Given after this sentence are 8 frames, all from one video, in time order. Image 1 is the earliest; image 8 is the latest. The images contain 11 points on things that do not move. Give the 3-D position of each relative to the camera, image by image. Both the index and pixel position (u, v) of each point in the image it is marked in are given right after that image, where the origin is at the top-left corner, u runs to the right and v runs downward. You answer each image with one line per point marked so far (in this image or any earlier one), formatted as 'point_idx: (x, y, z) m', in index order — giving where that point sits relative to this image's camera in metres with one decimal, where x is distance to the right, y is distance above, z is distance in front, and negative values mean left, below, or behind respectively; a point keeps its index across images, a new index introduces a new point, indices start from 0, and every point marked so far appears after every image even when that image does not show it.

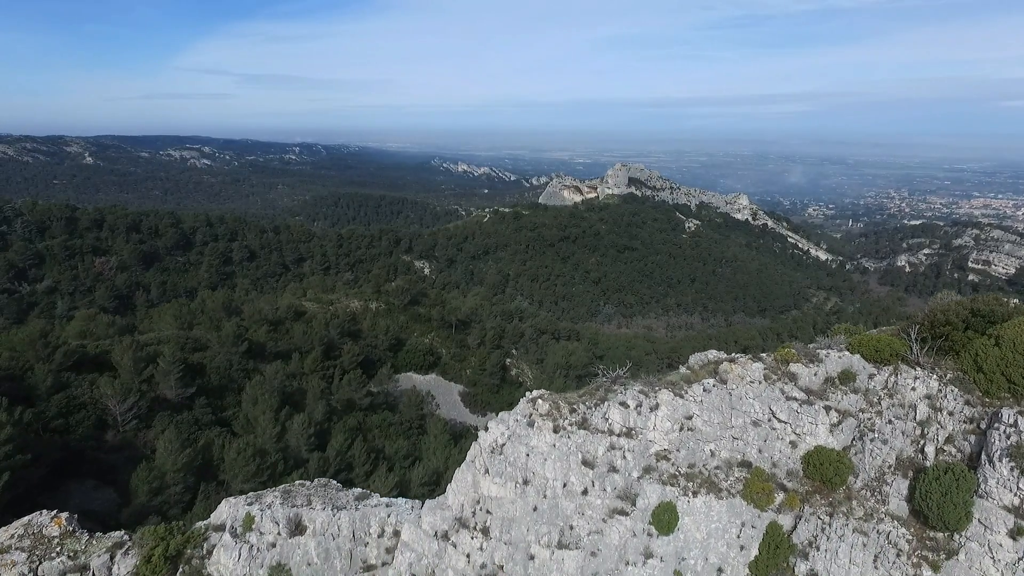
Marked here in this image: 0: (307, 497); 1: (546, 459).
0: (-6.6, -6.6, +19.6) m
1: (+1.0, -4.7, +16.9) m
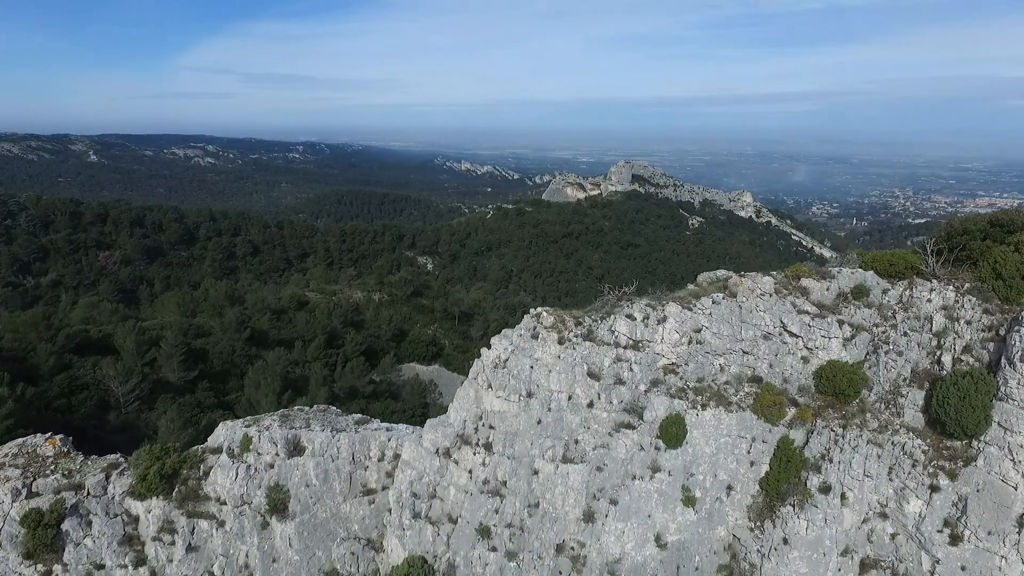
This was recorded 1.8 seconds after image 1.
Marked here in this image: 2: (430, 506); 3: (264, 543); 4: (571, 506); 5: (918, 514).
0: (-6.5, -4.1, +19.2) m
1: (+1.1, -2.2, +16.5) m
2: (-2.3, -6.2, +17.3) m
3: (-7.2, -7.5, +17.8) m
4: (+1.6, -5.9, +16.4) m
5: (+10.2, -5.7, +15.2) m
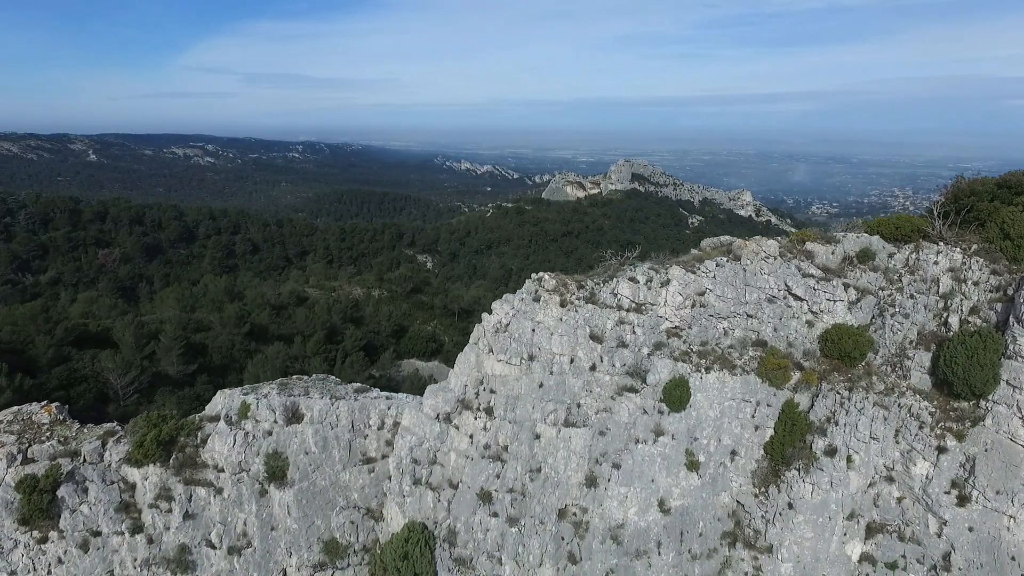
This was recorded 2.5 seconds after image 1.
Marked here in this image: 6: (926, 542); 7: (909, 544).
0: (-6.5, -3.1, +19.0) m
1: (+1.1, -1.2, +16.3) m
2: (-2.3, -5.1, +17.0) m
3: (-7.2, -6.4, +17.6) m
4: (+1.6, -4.8, +16.2) m
5: (+10.2, -4.7, +15.0) m
6: (+10.3, -6.3, +15.1) m
7: (+10.0, -6.5, +15.4) m
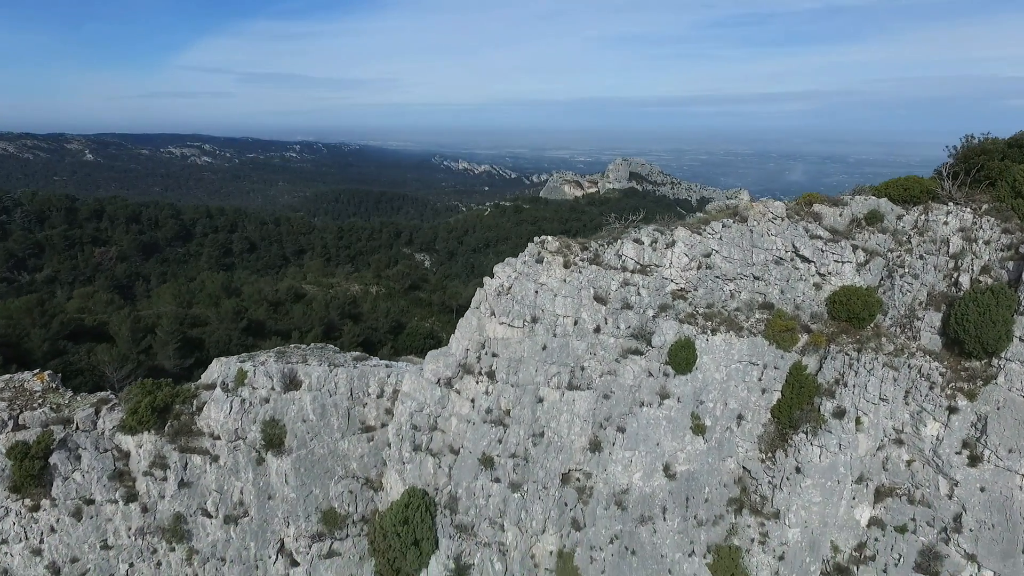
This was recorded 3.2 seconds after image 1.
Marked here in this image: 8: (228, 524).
0: (-6.4, -2.0, +18.6) m
1: (+1.2, -0.2, +16.0) m
2: (-2.2, -4.1, +16.7) m
3: (-7.1, -5.4, +17.2) m
4: (+1.7, -3.8, +15.9) m
5: (+10.3, -3.6, +14.7) m
6: (+10.3, -5.3, +14.8) m
7: (+10.1, -5.4, +15.1) m
8: (-8.0, -6.7, +17.1) m
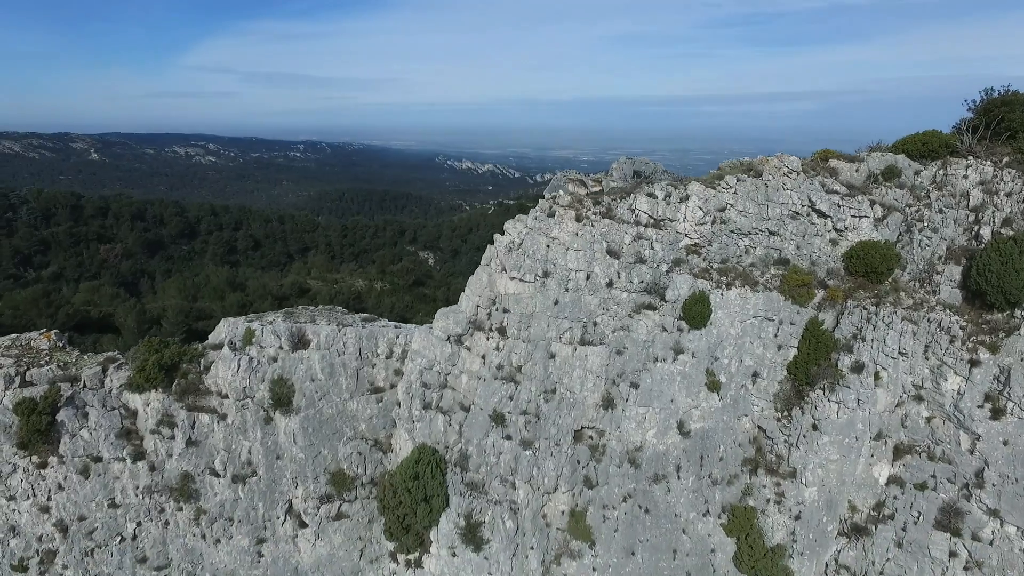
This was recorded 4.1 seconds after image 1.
0: (-6.1, -0.8, +18.4) m
1: (+1.5, +1.0, +15.7) m
2: (-1.9, -2.9, +16.5) m
3: (-6.8, -4.2, +17.0) m
4: (+2.0, -2.6, +15.7) m
5: (+10.6, -2.5, +14.4) m
6: (+10.6, -4.1, +14.5) m
7: (+10.4, -4.3, +14.8) m
8: (-7.7, -5.5, +16.9) m
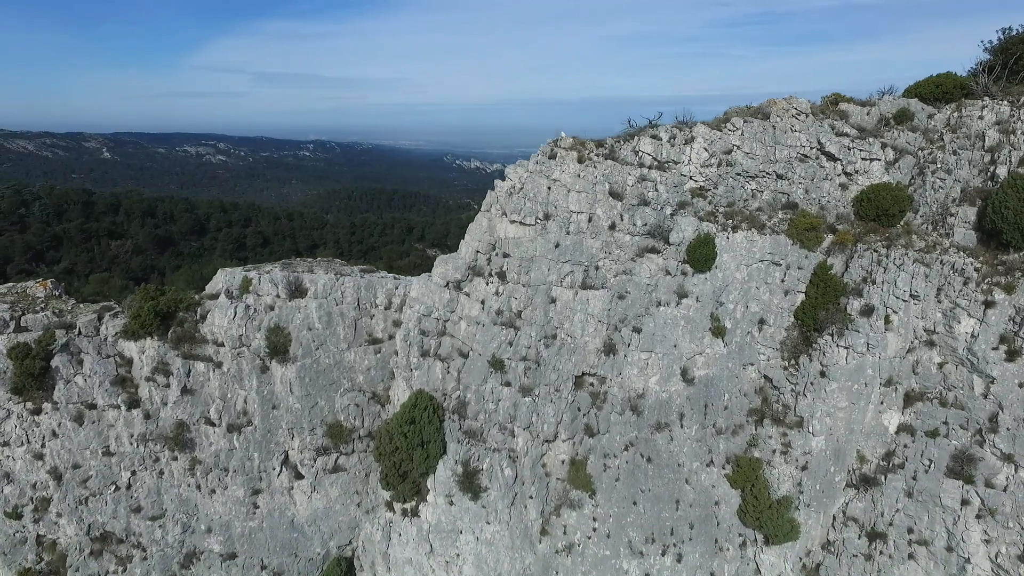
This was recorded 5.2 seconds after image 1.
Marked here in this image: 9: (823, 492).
0: (-6.1, +0.6, +18.2) m
1: (+1.5, +2.4, +15.3) m
2: (-1.9, -1.5, +16.2) m
3: (-6.8, -2.8, +16.8) m
4: (+2.0, -1.2, +15.3) m
5: (+10.5, -1.1, +14.0) m
6: (+10.6, -2.7, +14.0) m
7: (+10.3, -2.9, +14.3) m
8: (-7.7, -4.0, +16.7) m
9: (+7.8, -5.1, +15.2) m
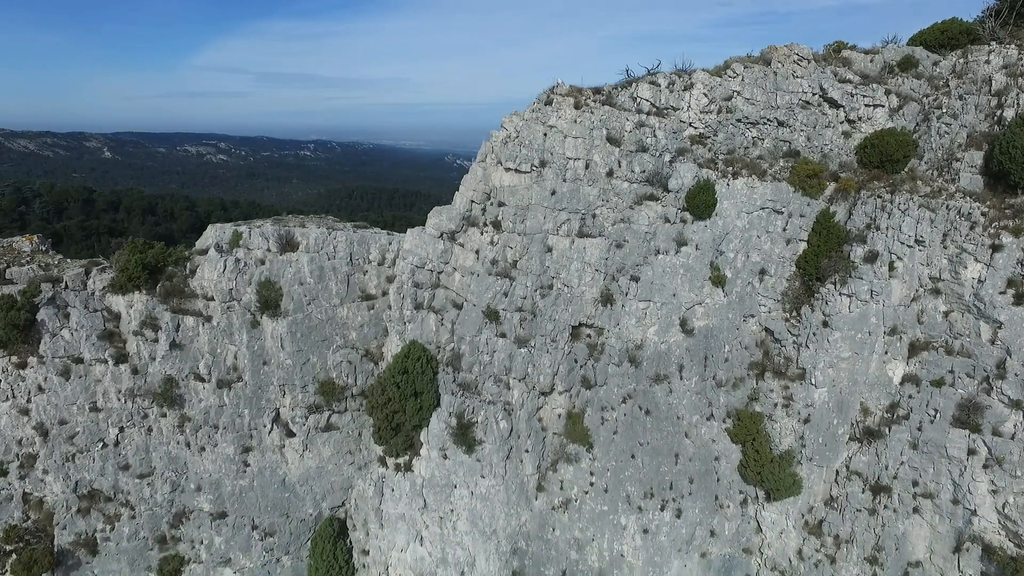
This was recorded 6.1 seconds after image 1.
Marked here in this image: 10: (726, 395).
0: (-6.2, +1.9, +17.8) m
1: (+1.3, +3.7, +15.0) m
2: (-2.0, -0.2, +15.8) m
3: (-7.0, -1.5, +16.4) m
4: (+1.9, +0.1, +15.0) m
5: (+10.4, +0.2, +13.6) m
6: (+10.5, -1.4, +13.7) m
7: (+10.2, -1.6, +14.0) m
8: (-7.8, -2.7, +16.3) m
9: (+7.7, -3.9, +14.8) m
10: (+5.3, -2.7, +15.2) m
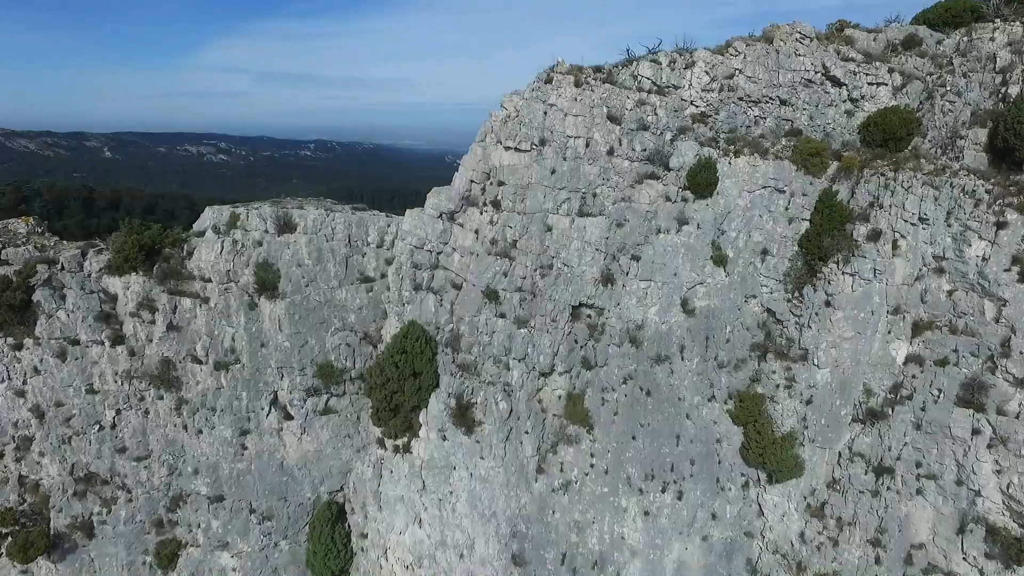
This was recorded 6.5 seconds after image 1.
0: (-6.2, +2.4, +17.7) m
1: (+1.3, +4.2, +14.9) m
2: (-2.1, +0.3, +15.7) m
3: (-7.0, -1.0, +16.3) m
4: (+1.9, +0.5, +14.8) m
5: (+10.4, +0.7, +13.5) m
6: (+10.4, -1.0, +13.5) m
7: (+10.2, -1.1, +13.8) m
8: (-7.8, -2.2, +16.2) m
9: (+7.6, -3.4, +14.7) m
10: (+5.3, -2.2, +15.1) m
